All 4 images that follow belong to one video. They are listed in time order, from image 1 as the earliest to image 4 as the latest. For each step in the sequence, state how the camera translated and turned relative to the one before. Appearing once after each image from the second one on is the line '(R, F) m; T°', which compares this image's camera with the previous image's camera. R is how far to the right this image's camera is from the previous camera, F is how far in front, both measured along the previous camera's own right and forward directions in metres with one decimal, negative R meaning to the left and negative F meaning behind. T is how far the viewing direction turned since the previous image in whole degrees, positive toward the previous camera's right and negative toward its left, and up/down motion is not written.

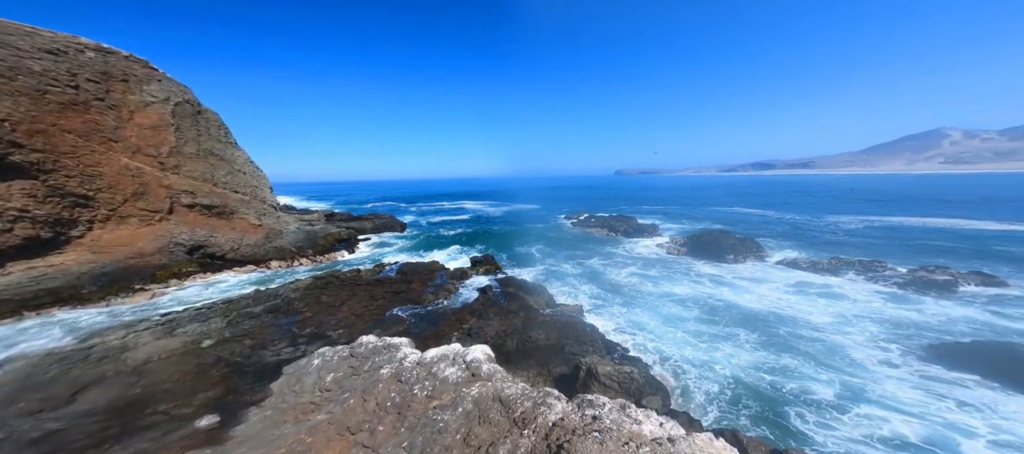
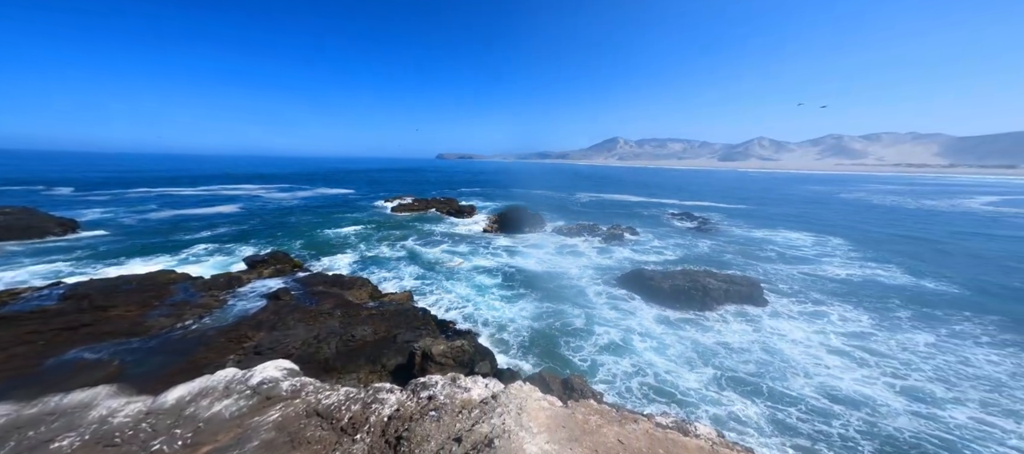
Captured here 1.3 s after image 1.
(-0.7, +0.1) m; +33°
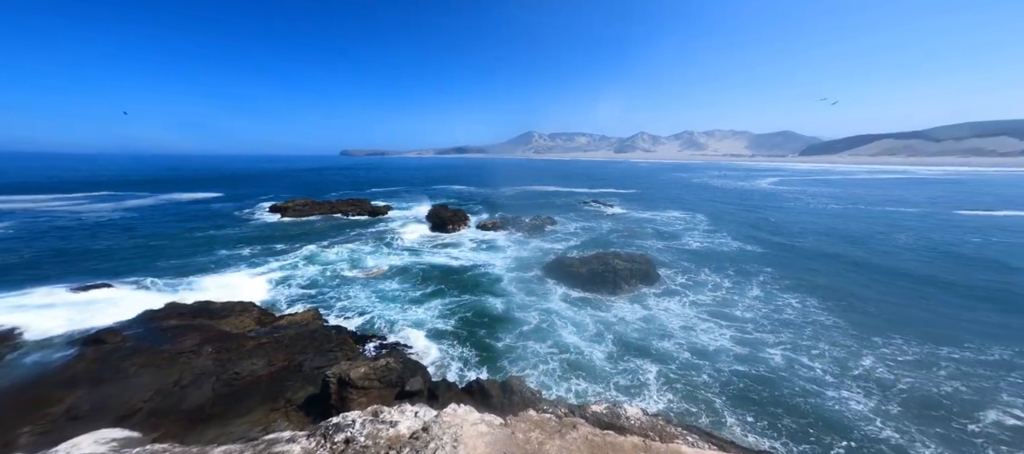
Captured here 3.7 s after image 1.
(-0.1, +1.0) m; +13°
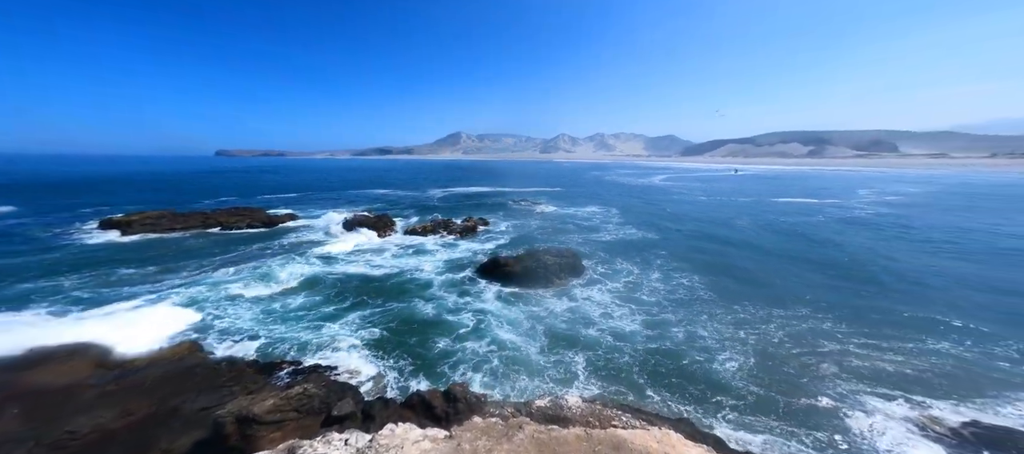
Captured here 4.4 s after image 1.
(0.0, +0.3) m; +12°
